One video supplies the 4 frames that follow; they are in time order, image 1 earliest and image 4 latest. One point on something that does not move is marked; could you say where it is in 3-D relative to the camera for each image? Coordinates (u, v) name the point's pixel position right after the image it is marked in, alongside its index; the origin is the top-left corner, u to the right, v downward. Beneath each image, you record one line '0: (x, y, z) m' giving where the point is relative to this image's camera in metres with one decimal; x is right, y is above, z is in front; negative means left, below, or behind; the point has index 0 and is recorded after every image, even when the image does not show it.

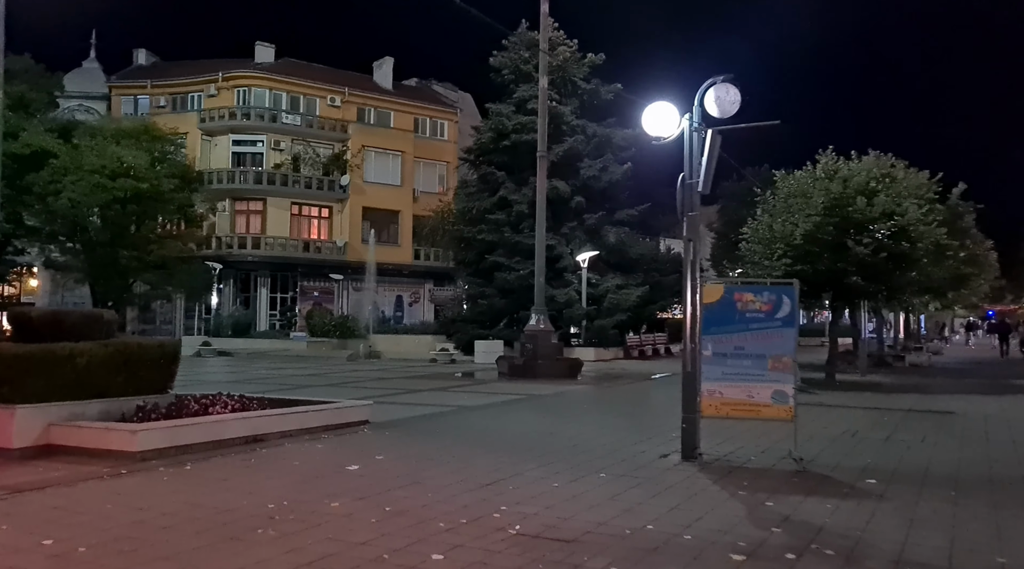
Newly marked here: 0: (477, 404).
0: (-0.6, -2.0, +15.5) m
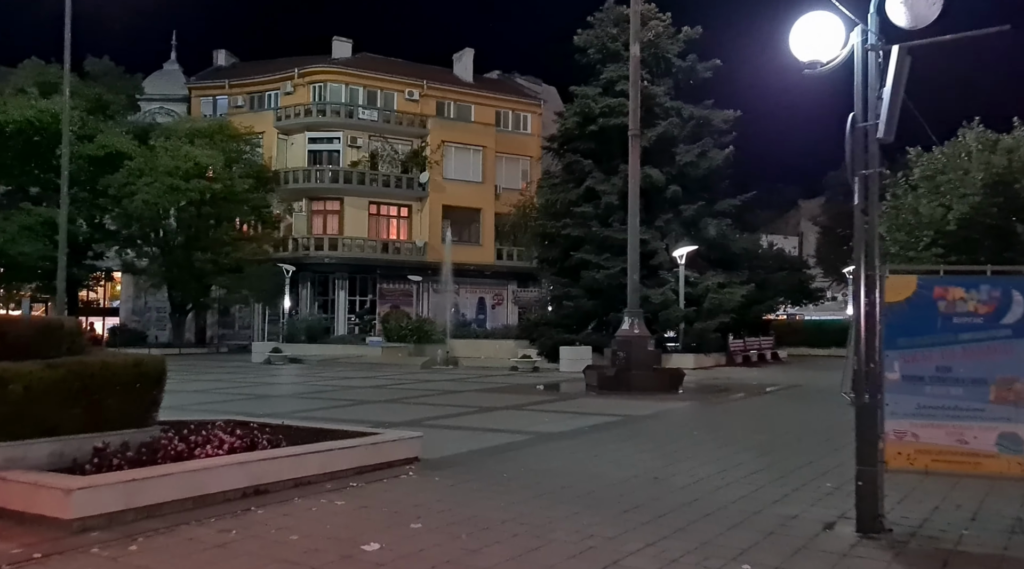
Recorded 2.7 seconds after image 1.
0: (+0.6, -2.0, +12.6) m
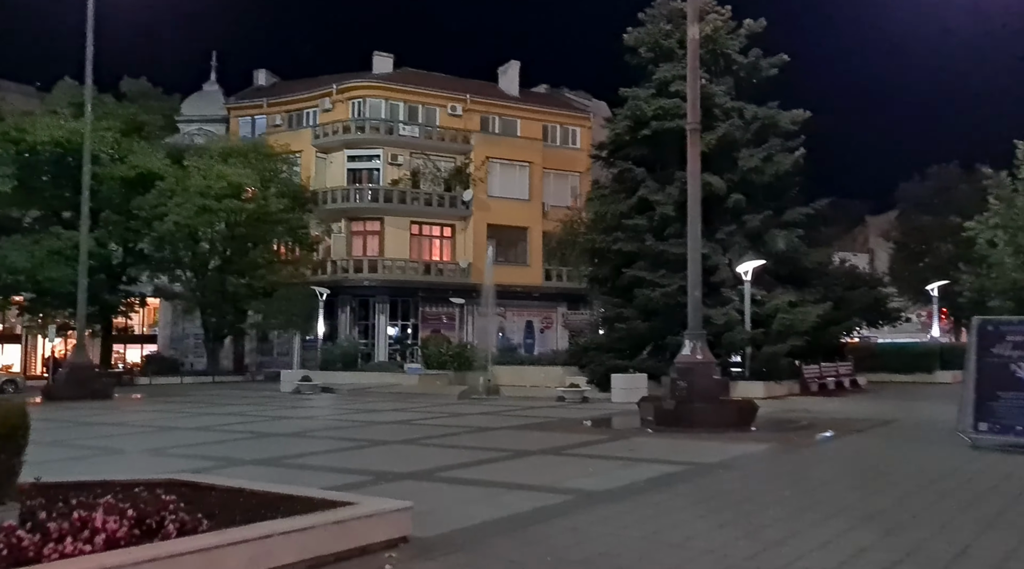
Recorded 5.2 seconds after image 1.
0: (+1.0, -2.2, +9.8) m
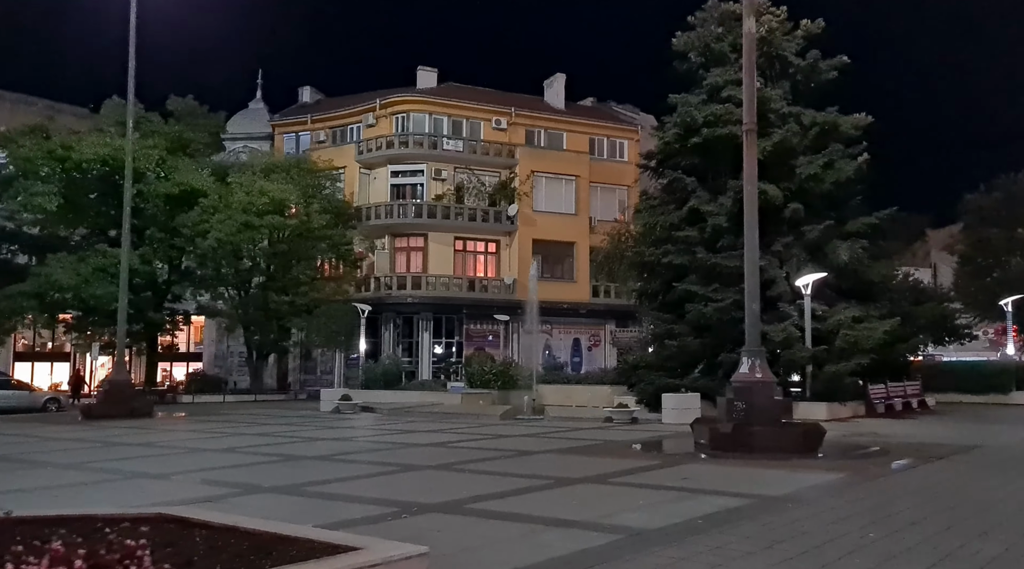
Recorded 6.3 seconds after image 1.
0: (+1.4, -2.2, +8.5) m
